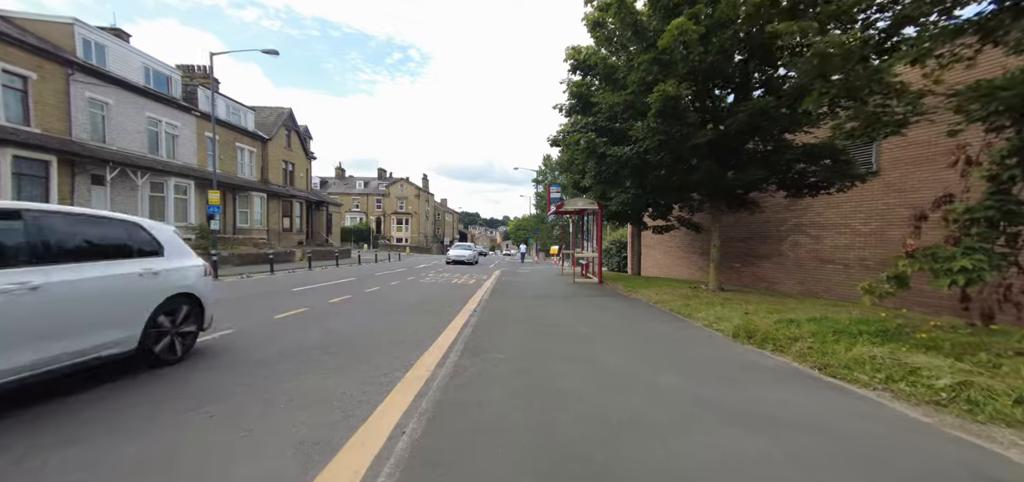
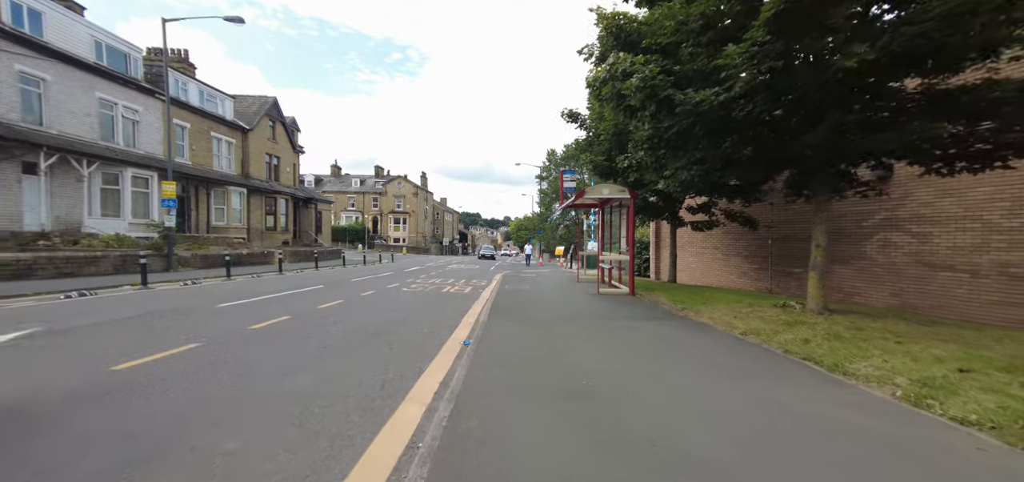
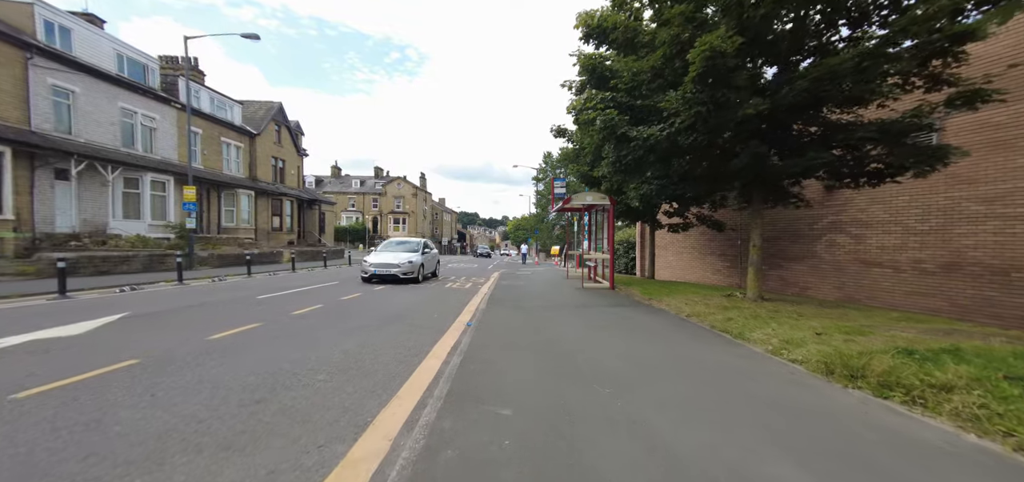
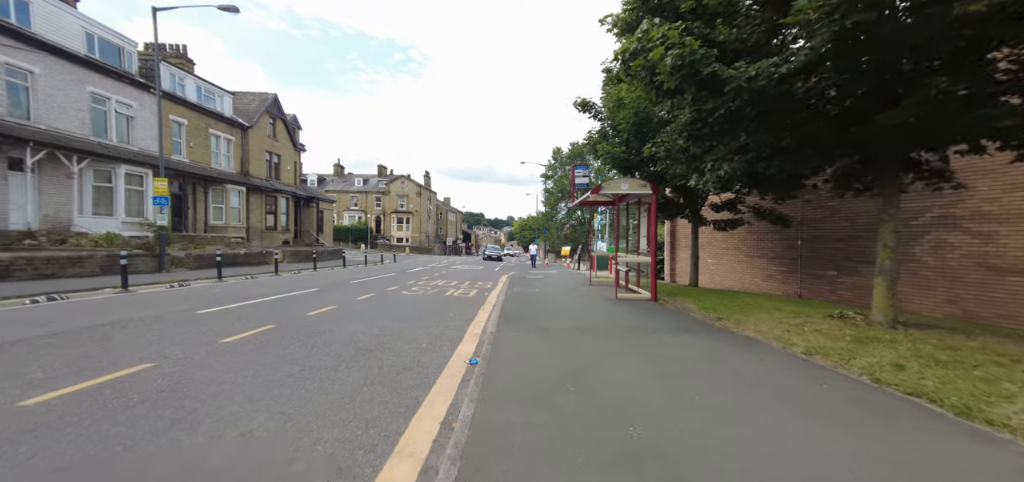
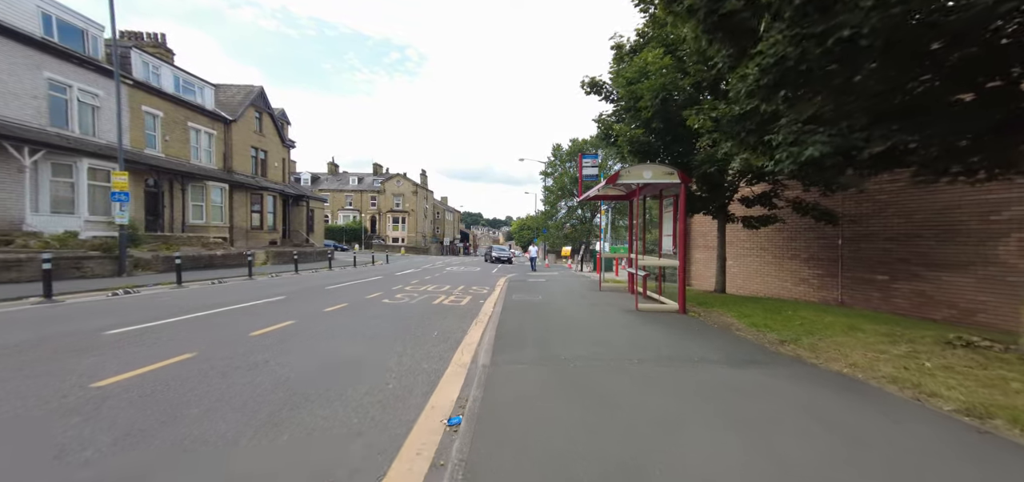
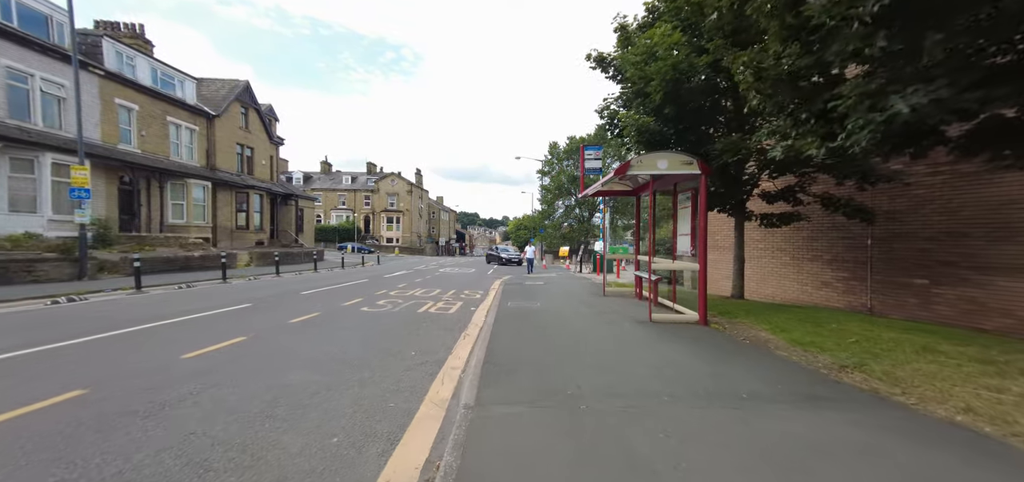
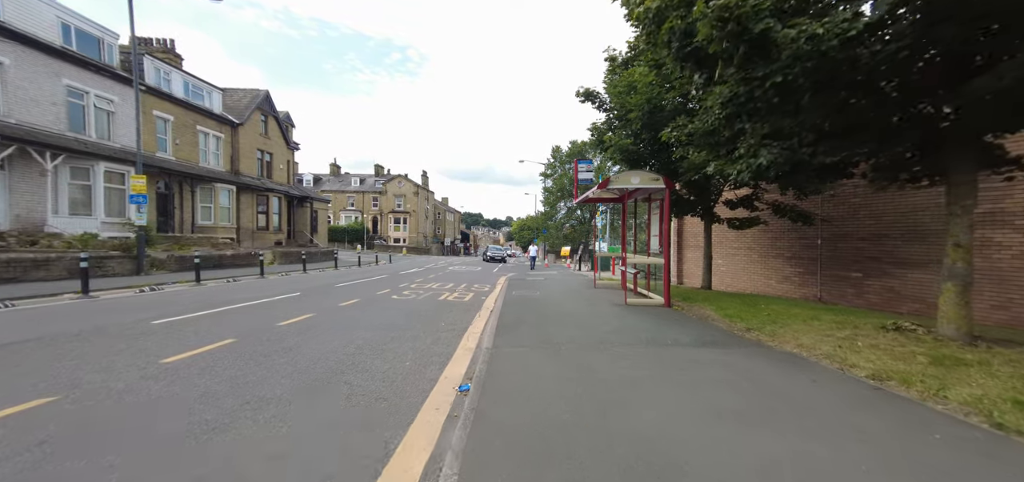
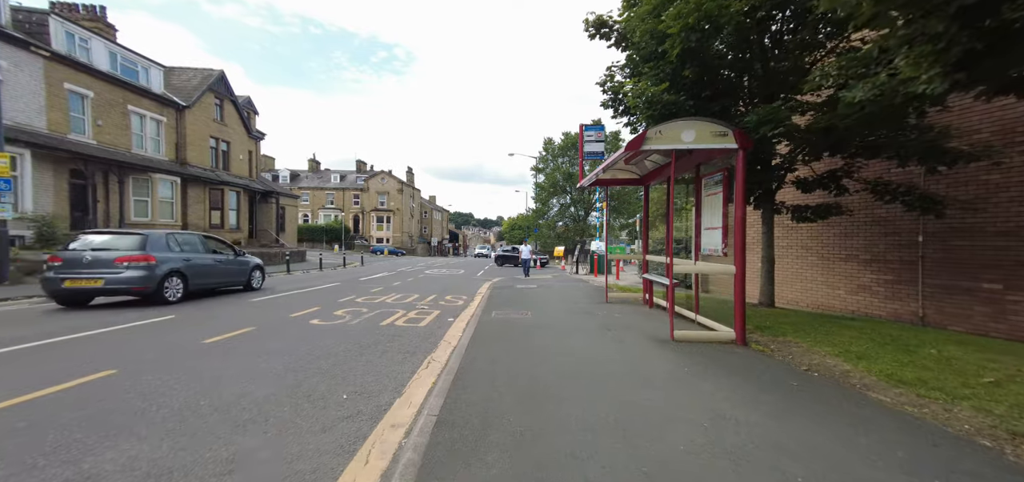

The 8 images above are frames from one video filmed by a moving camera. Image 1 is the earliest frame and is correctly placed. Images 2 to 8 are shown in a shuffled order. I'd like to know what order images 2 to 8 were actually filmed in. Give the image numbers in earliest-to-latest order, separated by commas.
3, 2, 4, 7, 5, 6, 8
